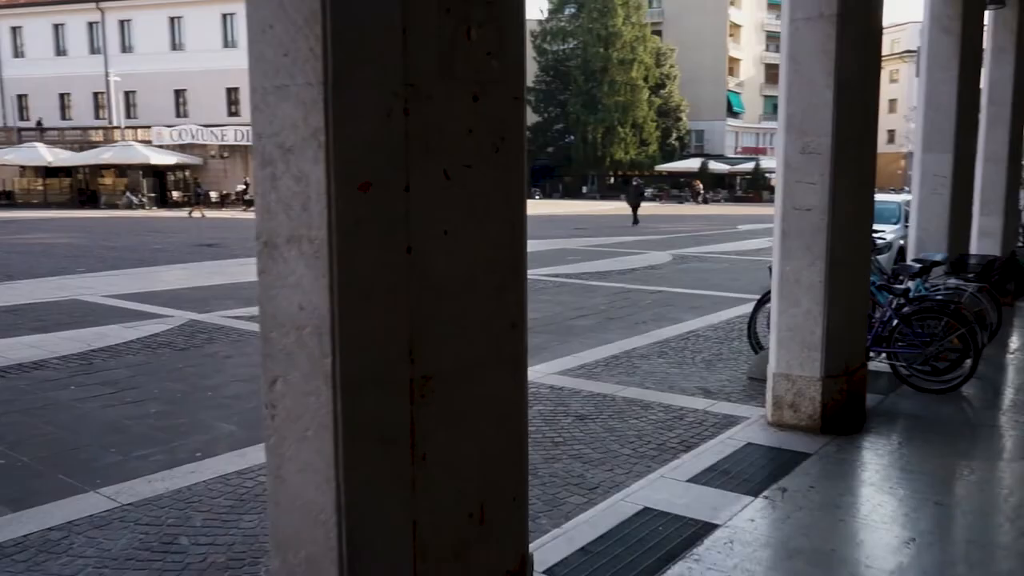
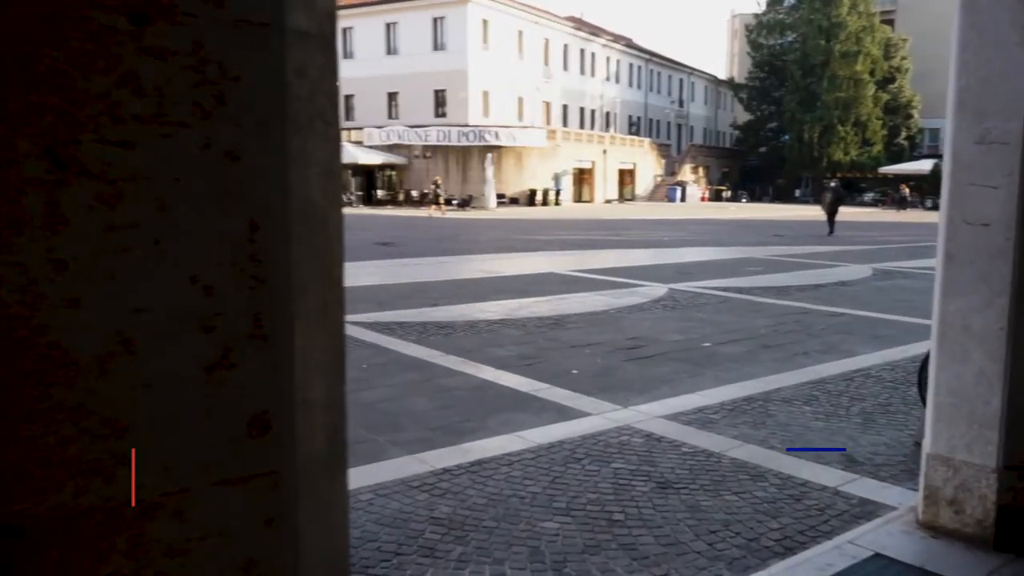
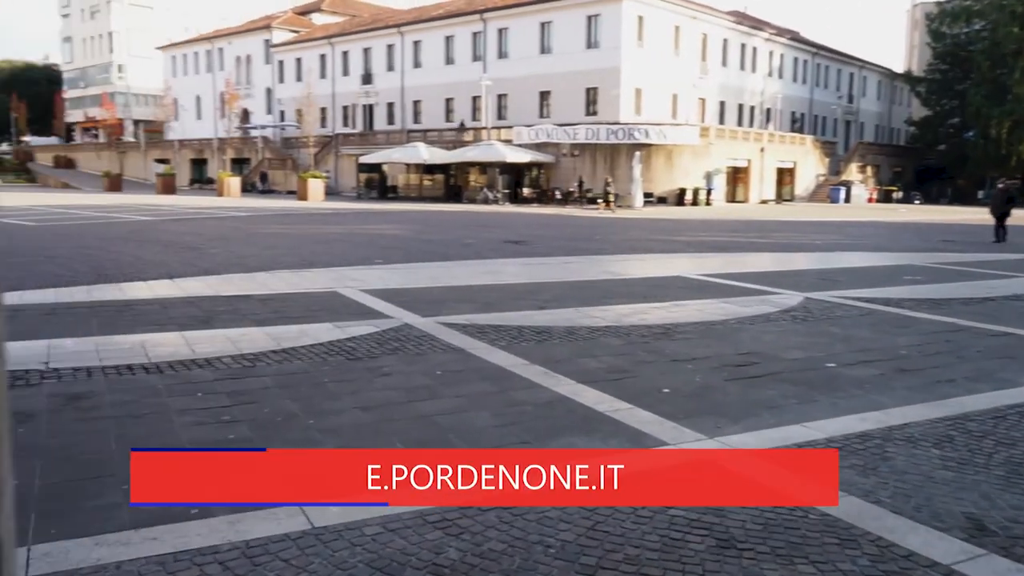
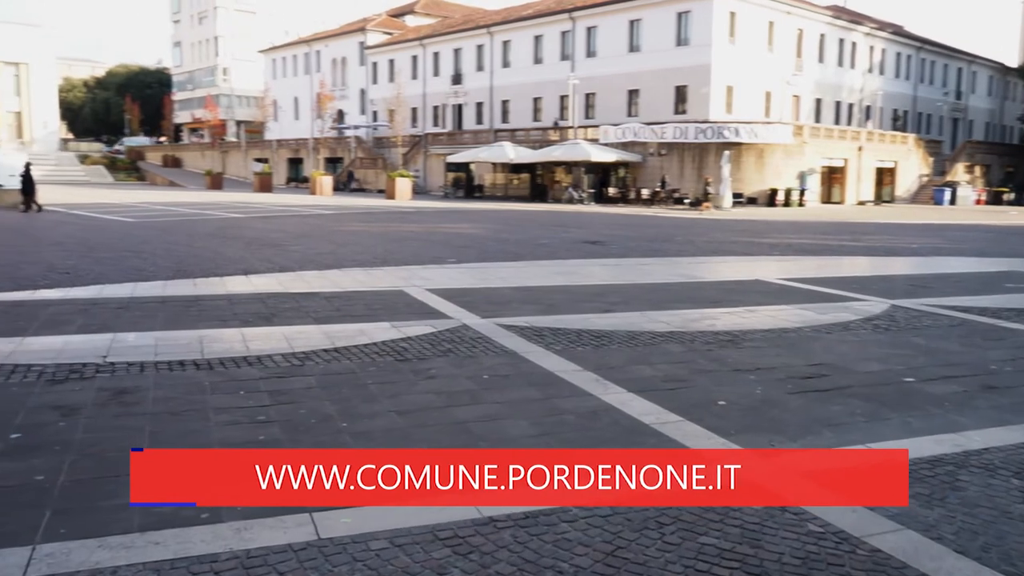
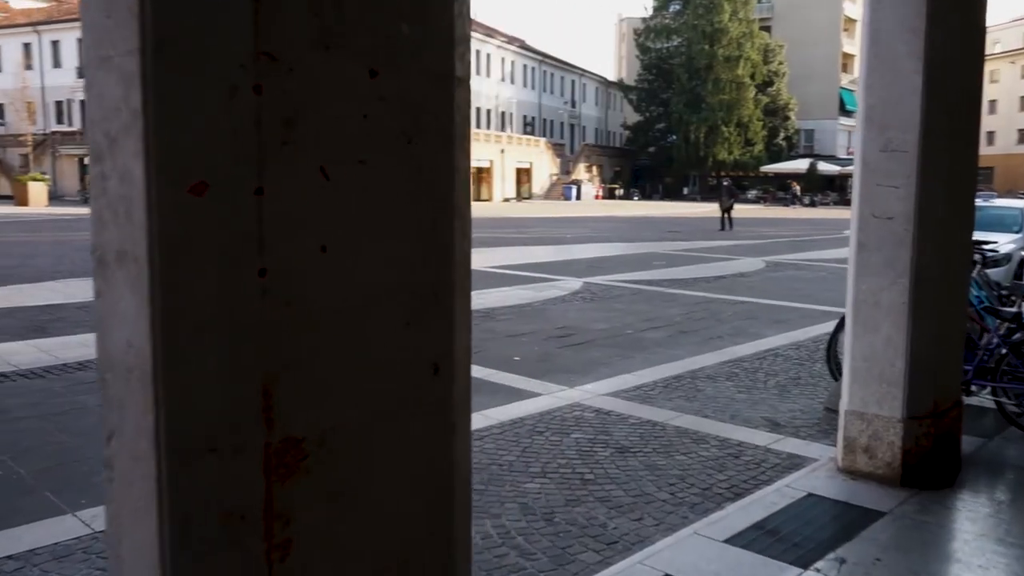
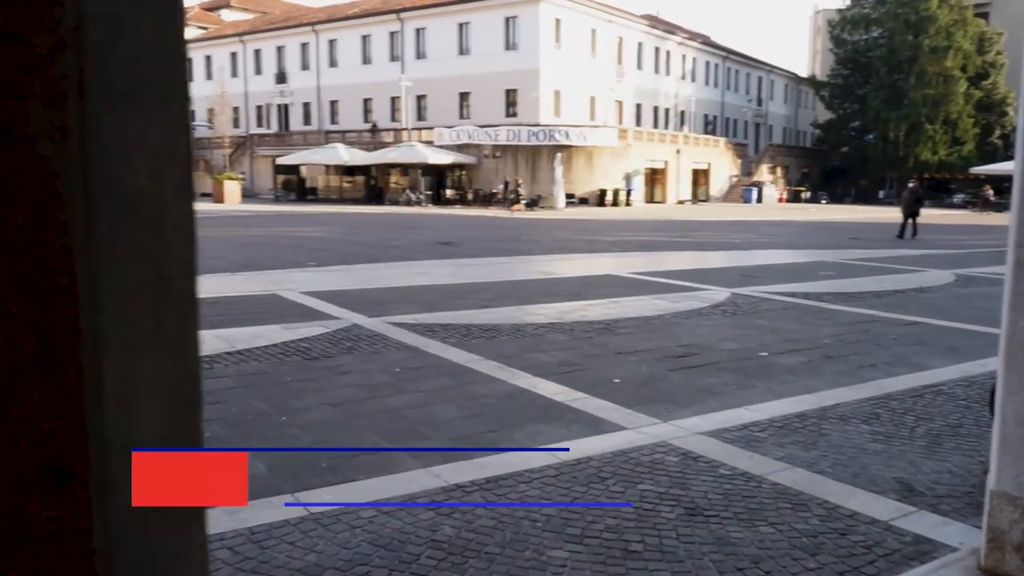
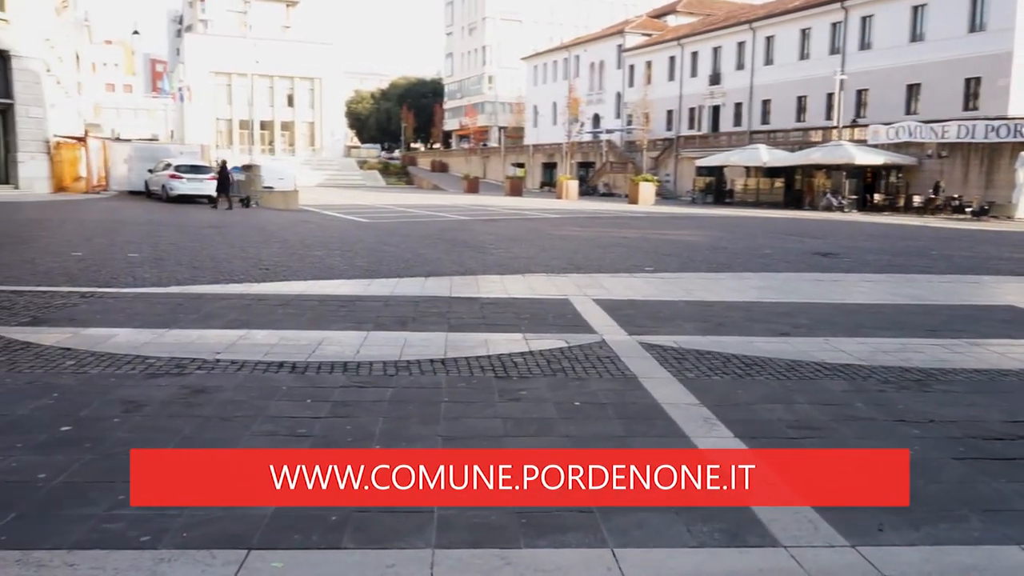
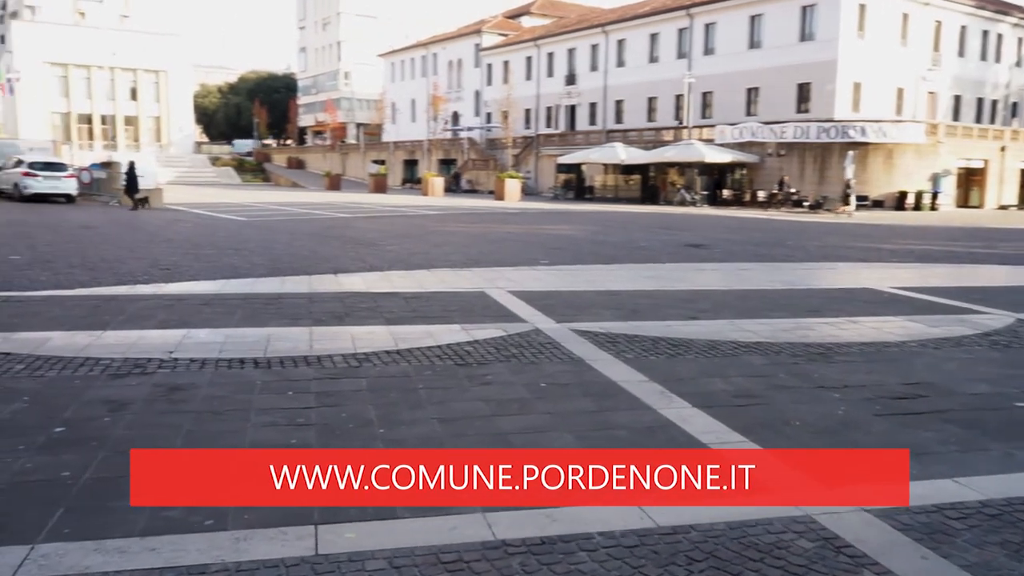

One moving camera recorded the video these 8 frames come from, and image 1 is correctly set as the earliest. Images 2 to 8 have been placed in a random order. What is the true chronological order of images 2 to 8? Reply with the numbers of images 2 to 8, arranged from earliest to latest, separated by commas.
5, 2, 6, 3, 4, 8, 7
